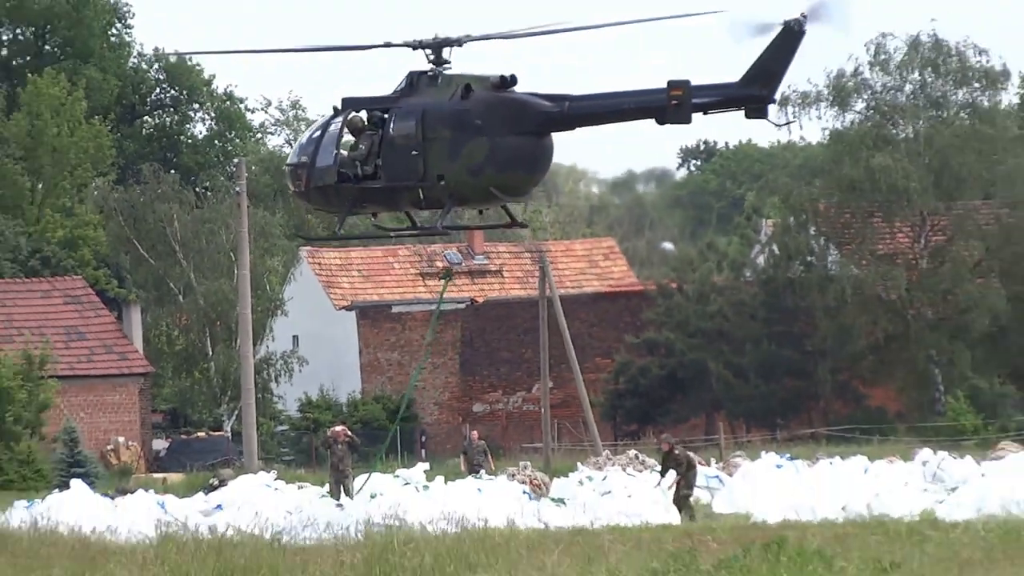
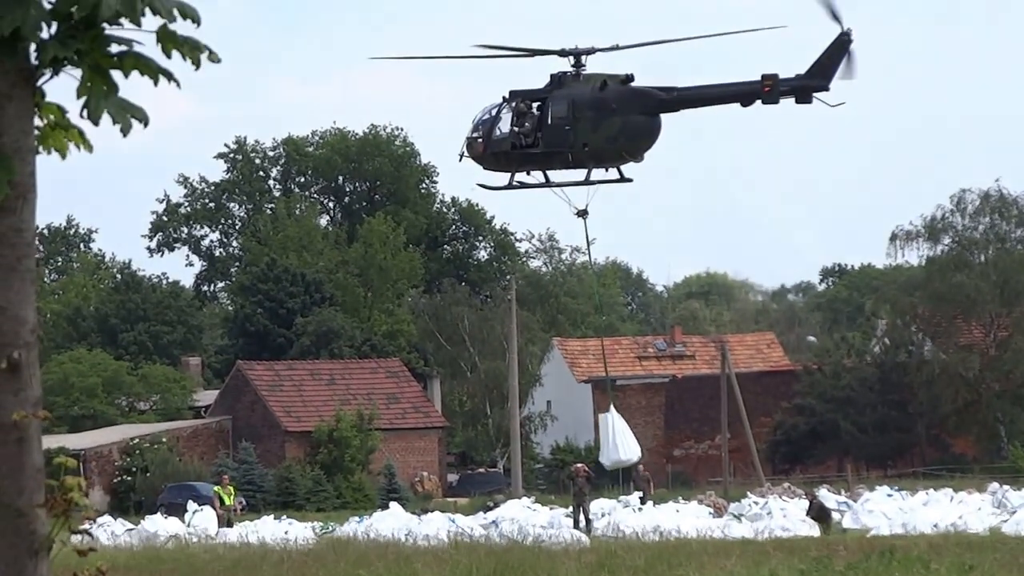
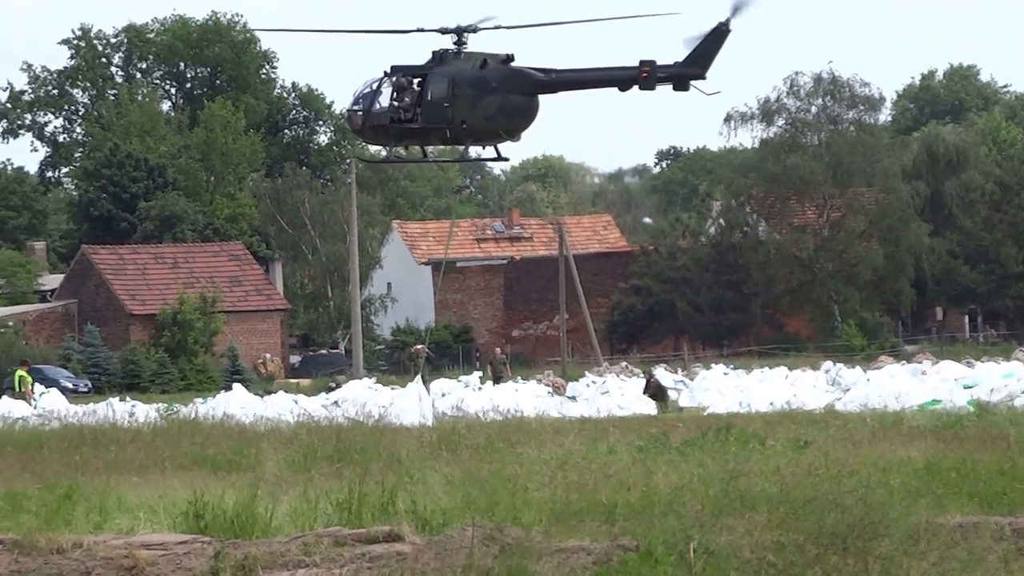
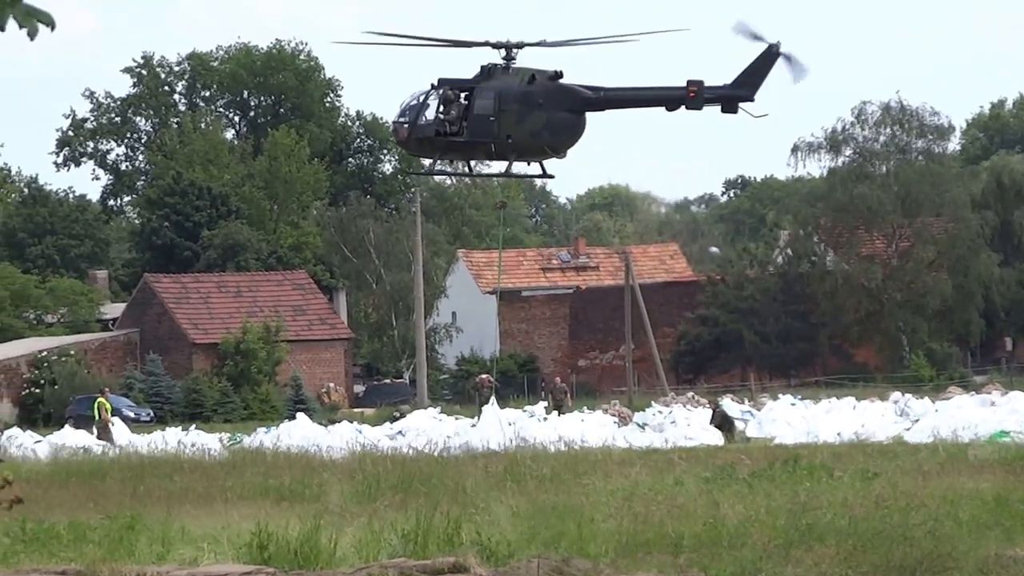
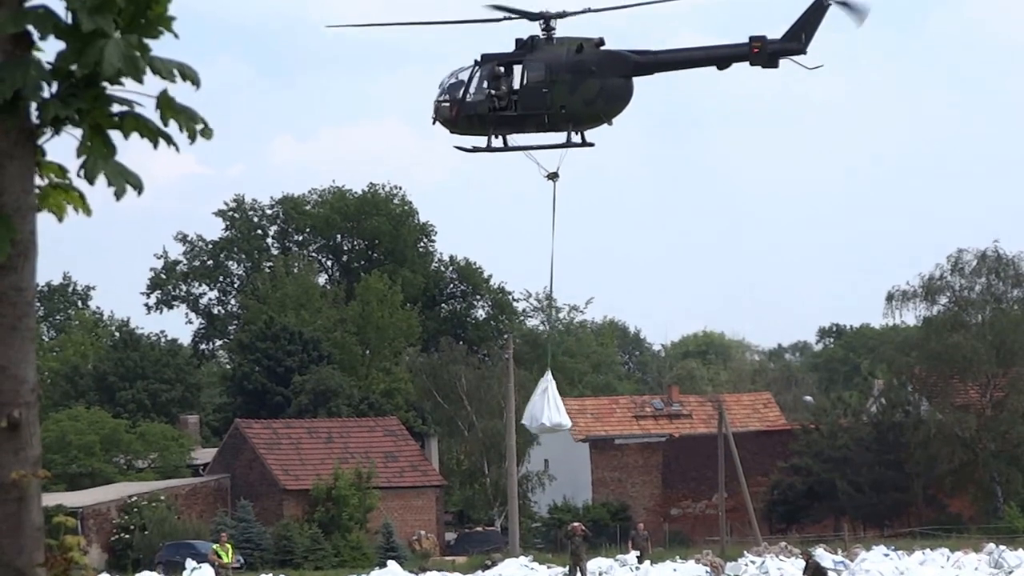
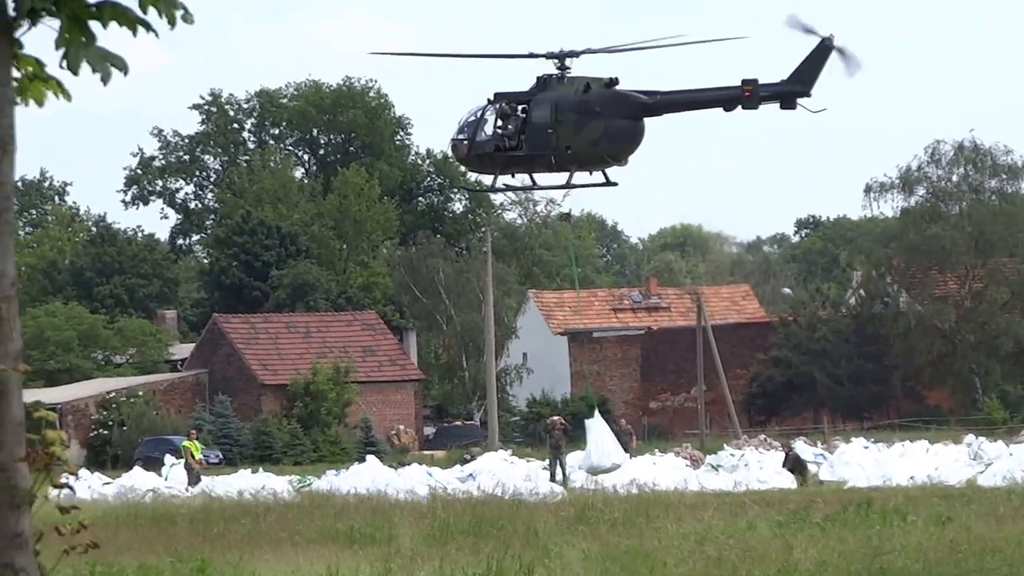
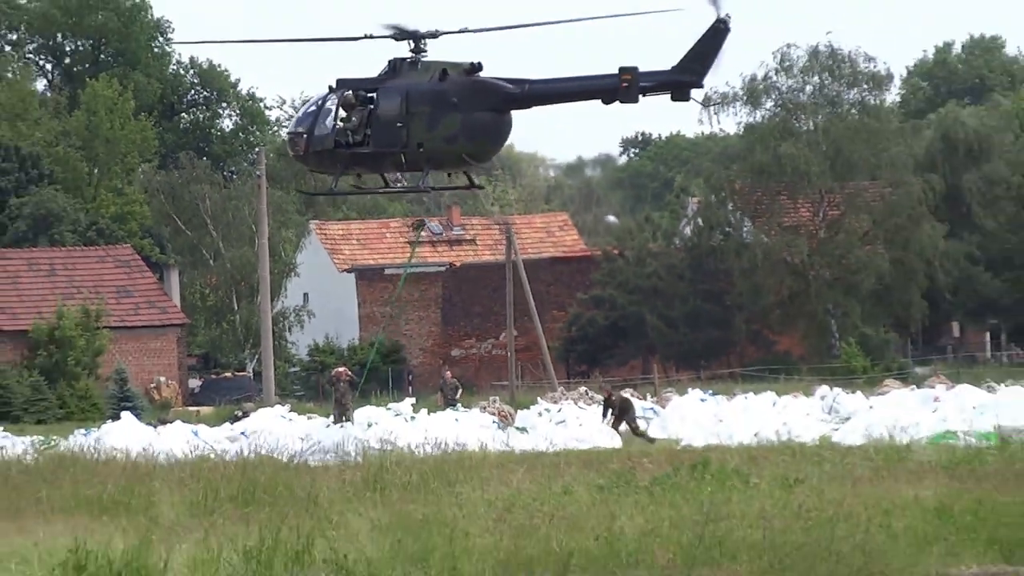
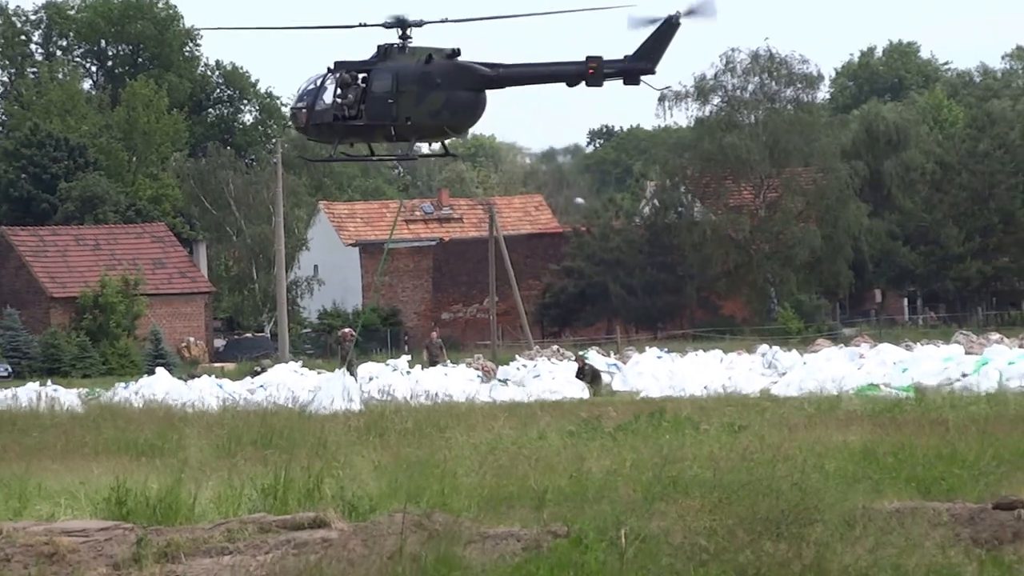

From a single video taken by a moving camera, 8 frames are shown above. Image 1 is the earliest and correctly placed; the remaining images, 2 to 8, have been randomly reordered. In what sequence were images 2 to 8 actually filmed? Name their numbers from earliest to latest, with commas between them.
7, 8, 3, 4, 6, 2, 5
